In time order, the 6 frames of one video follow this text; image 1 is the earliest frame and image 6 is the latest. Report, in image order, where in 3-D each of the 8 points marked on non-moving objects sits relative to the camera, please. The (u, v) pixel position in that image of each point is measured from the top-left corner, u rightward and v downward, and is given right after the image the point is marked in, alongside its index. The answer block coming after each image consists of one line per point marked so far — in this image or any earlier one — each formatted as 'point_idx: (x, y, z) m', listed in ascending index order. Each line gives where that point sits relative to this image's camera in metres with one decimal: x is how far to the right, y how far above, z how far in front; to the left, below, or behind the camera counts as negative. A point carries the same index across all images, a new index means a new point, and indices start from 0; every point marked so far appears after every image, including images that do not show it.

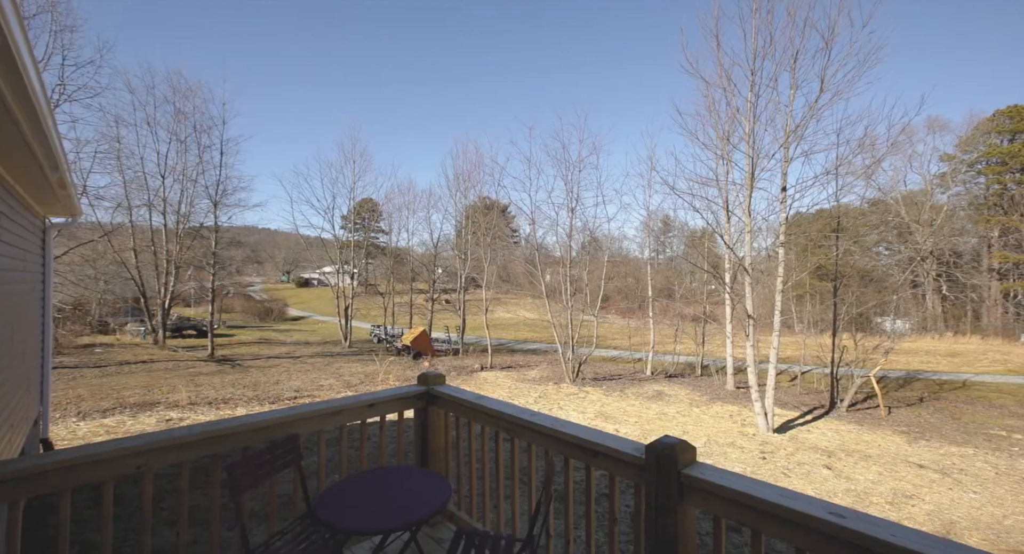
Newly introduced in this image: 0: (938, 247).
0: (+6.4, +0.4, +7.6) m
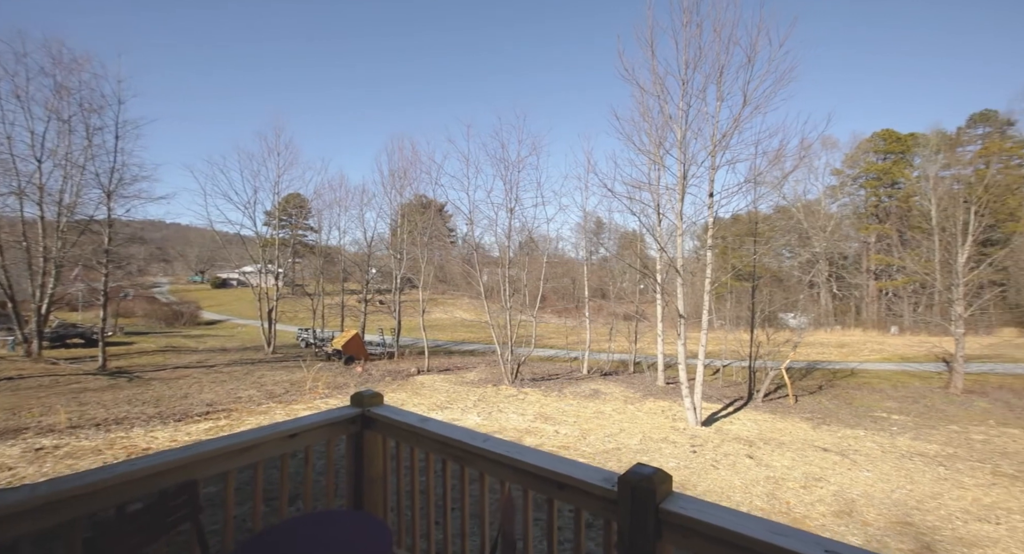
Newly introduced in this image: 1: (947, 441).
0: (+5.4, +0.4, +8.6) m
1: (+7.0, -2.6, +7.9) m
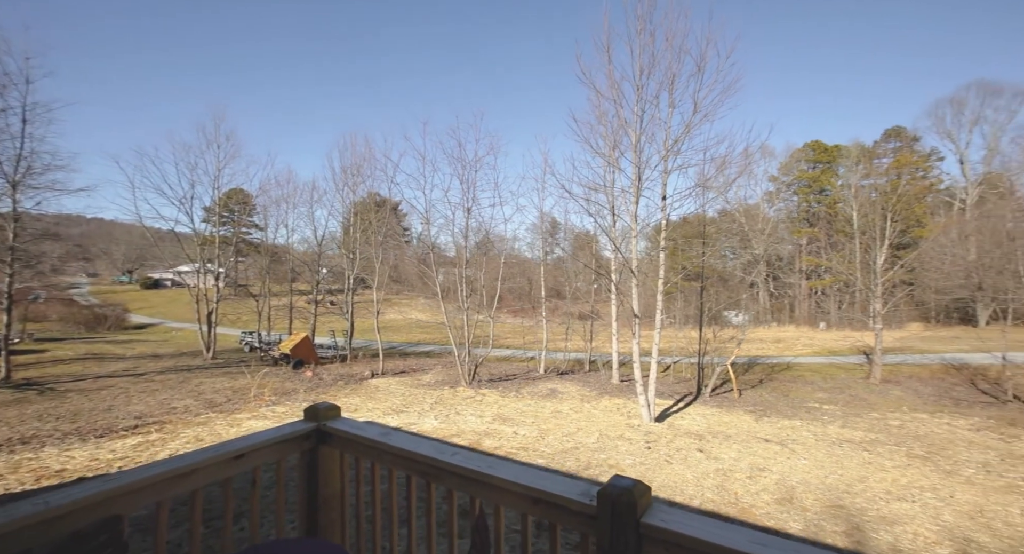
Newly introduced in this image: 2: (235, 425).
0: (+4.6, +0.4, +9.2) m
1: (+6.3, -2.6, +8.7) m
2: (-4.5, -2.4, +8.2) m
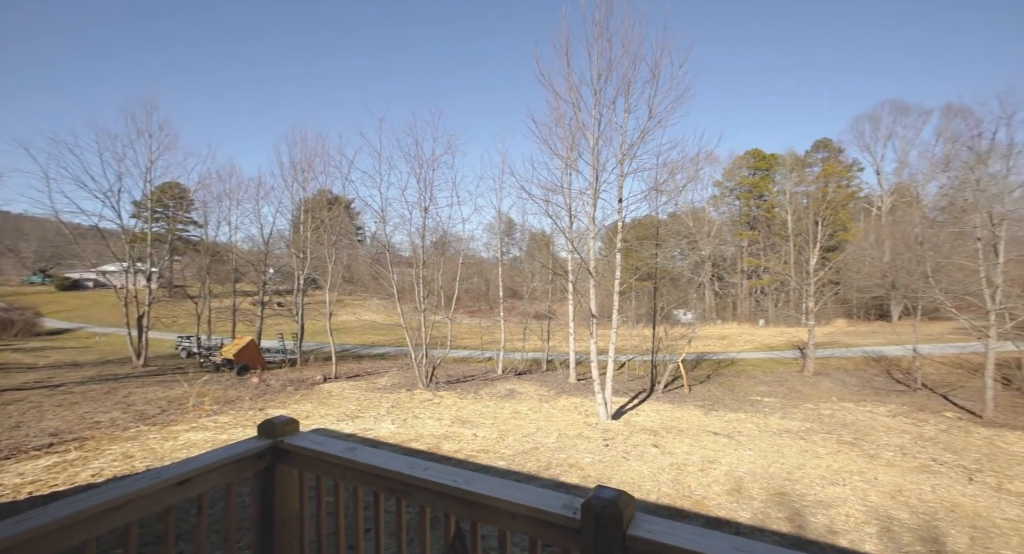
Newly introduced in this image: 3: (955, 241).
0: (+3.8, +0.4, +9.6) m
1: (+5.5, -2.6, +9.4) m
2: (-5.1, -2.4, +7.6) m
3: (+10.3, +0.8, +11.6) m
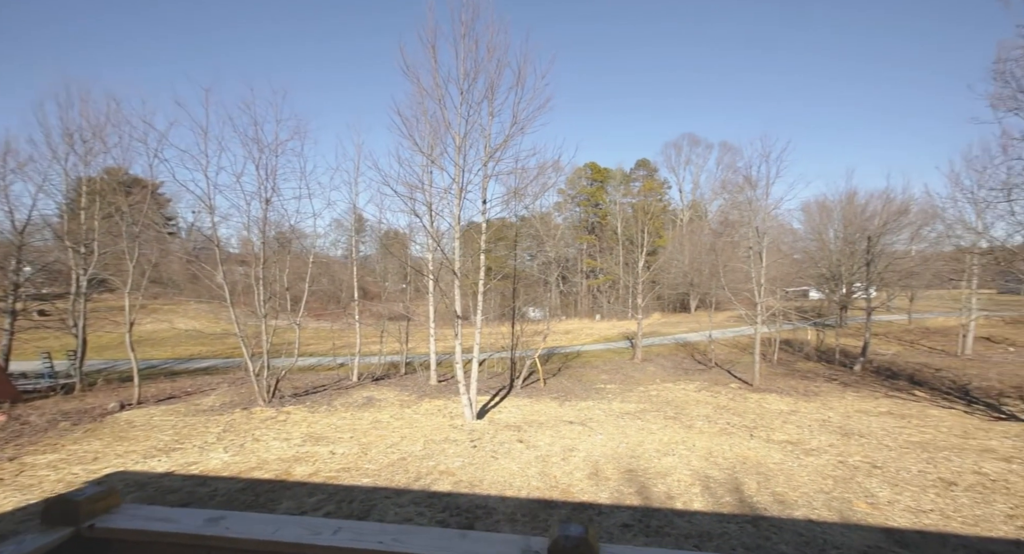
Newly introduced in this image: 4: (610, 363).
0: (+0.9, +0.5, +10.2) m
1: (+2.6, -2.6, +10.6) m
2: (-6.7, -2.4, +5.1) m
3: (+6.2, +0.9, +14.4) m
4: (+2.4, -2.3, +13.6) m
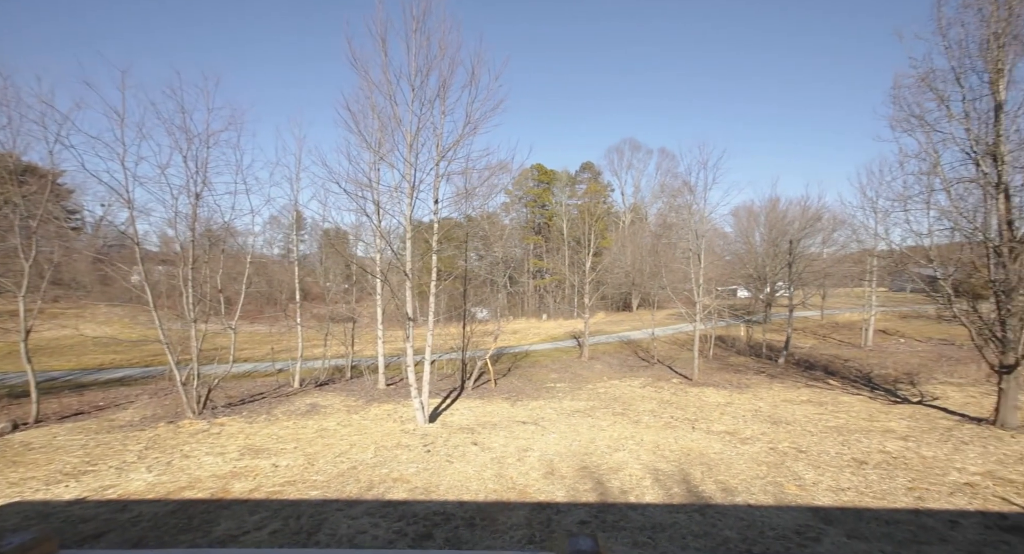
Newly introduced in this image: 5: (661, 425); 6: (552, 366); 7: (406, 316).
0: (-0.1, +0.5, +10.1) m
1: (+1.5, -2.6, +10.7) m
2: (-6.9, -2.4, +4.0) m
3: (+4.6, +0.9, +15.0) m
4: (+0.9, -2.3, +13.6) m
5: (+2.9, -2.9, +9.8) m
6: (+0.6, -2.3, +13.0) m
7: (-1.7, -0.6, +7.8) m
